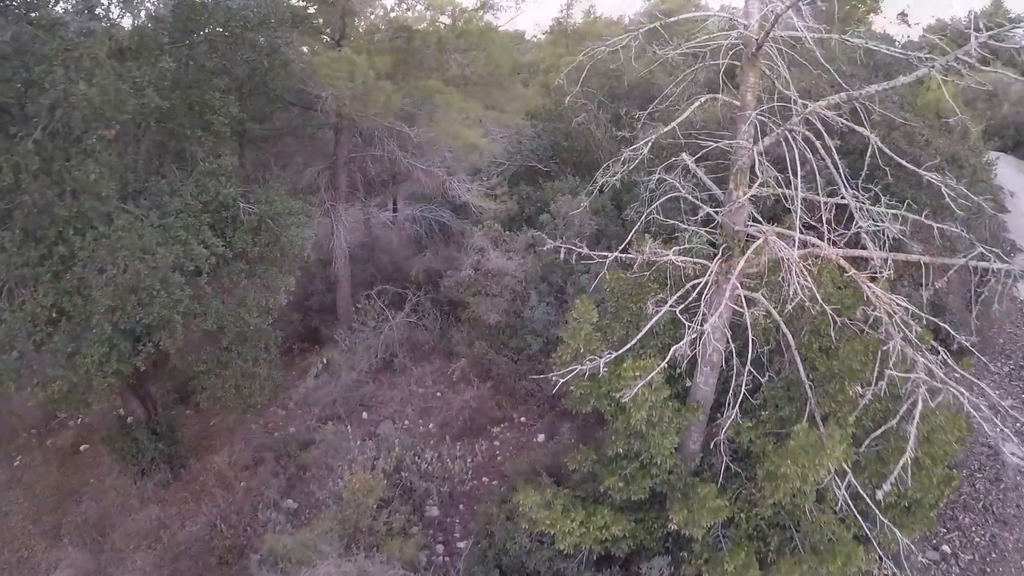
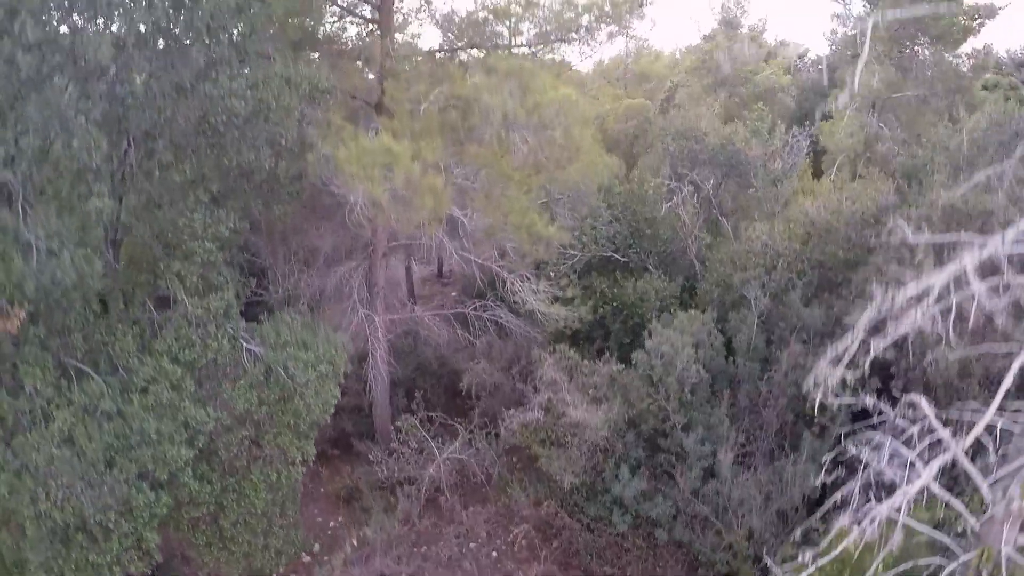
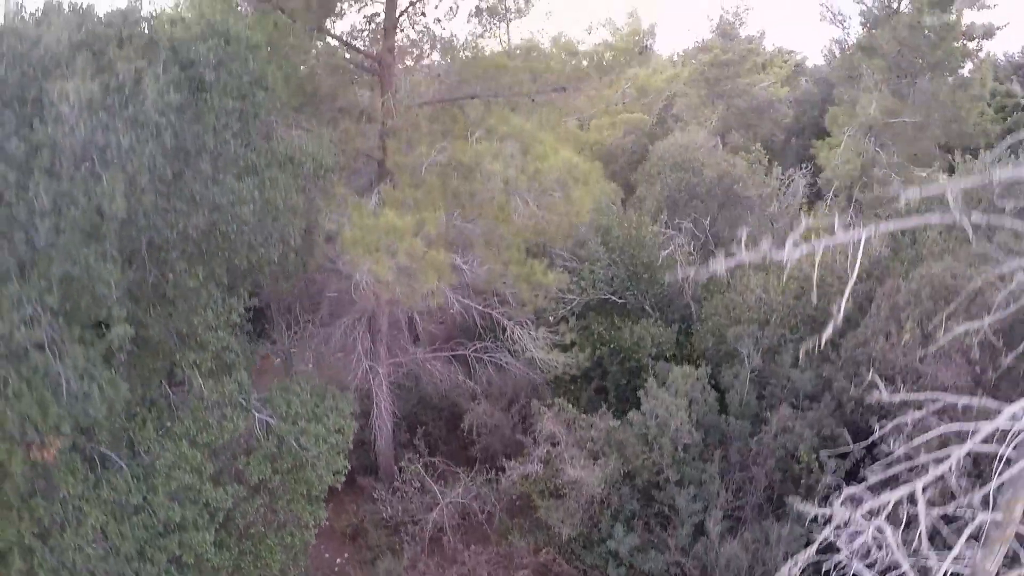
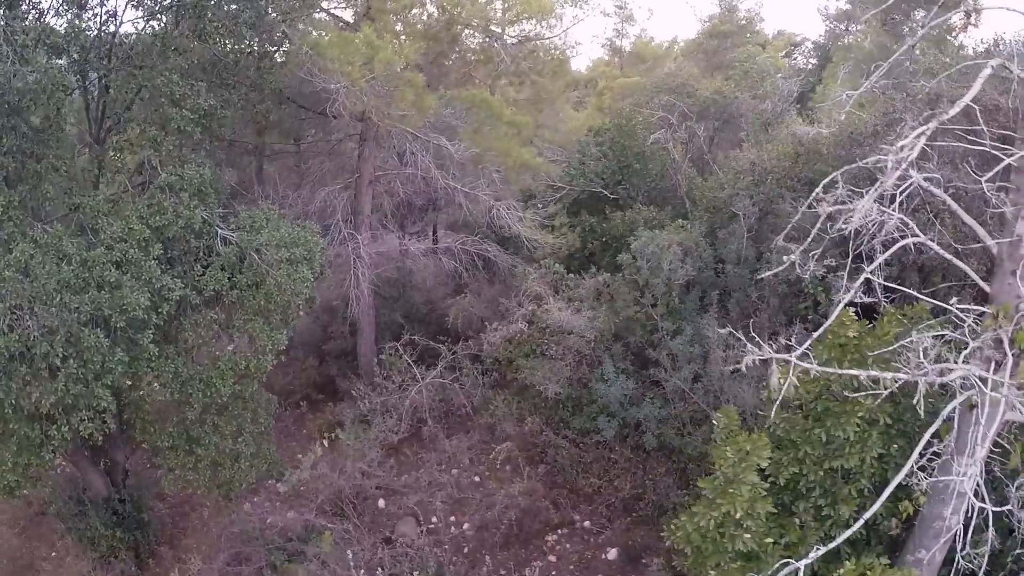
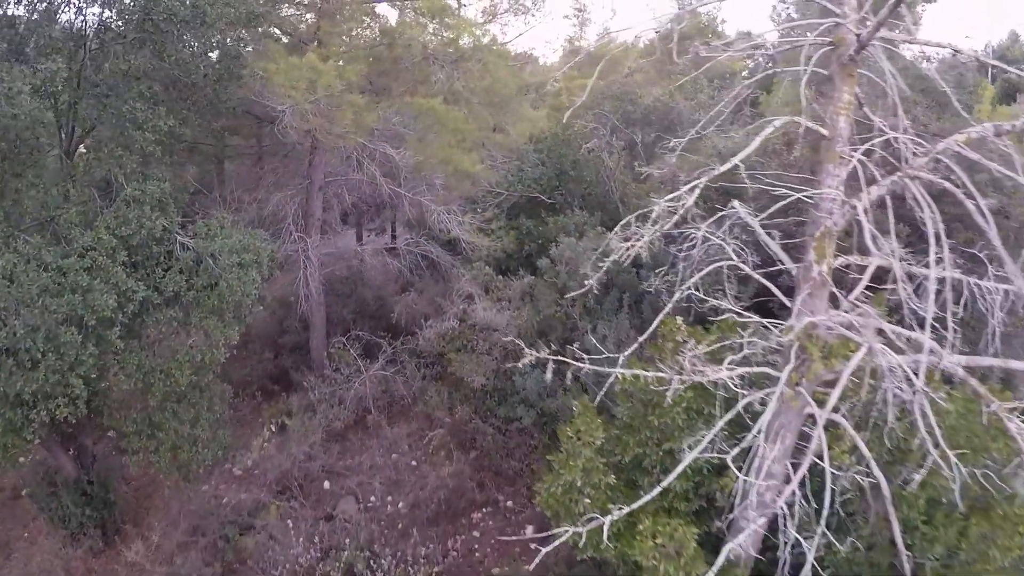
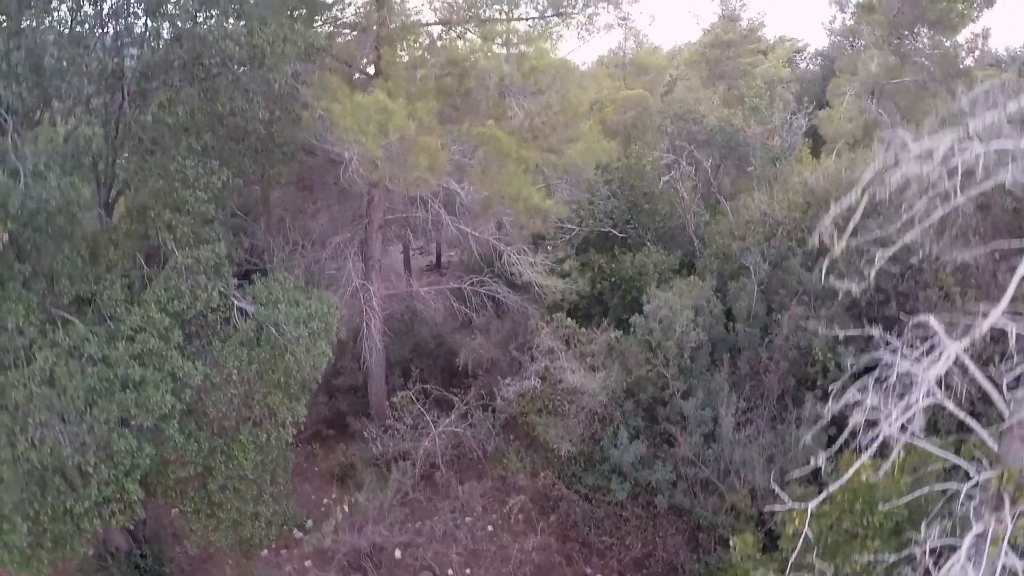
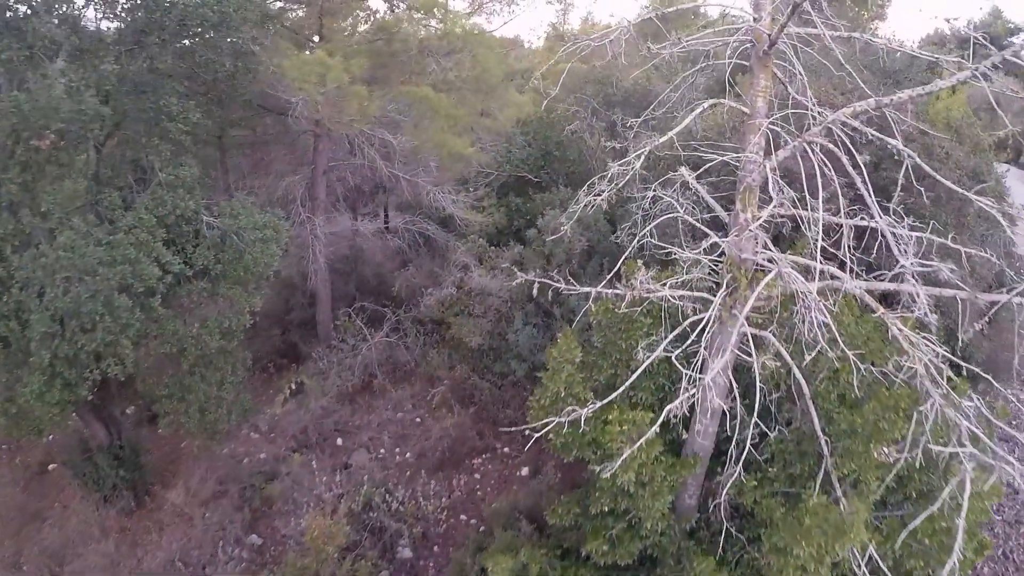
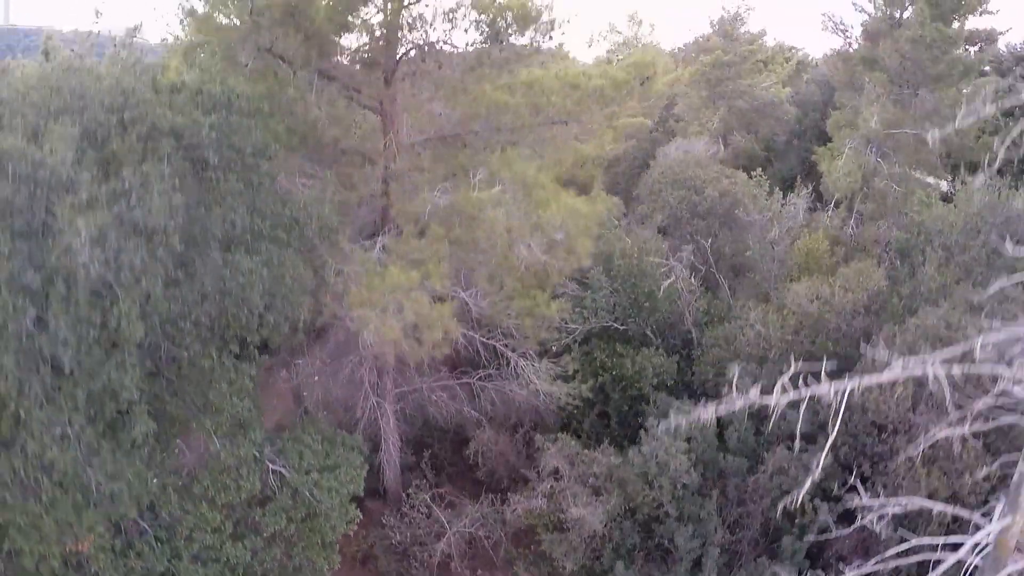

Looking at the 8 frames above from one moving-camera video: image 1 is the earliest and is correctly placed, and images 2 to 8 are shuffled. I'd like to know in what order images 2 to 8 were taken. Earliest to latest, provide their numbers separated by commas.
7, 5, 4, 6, 2, 3, 8
